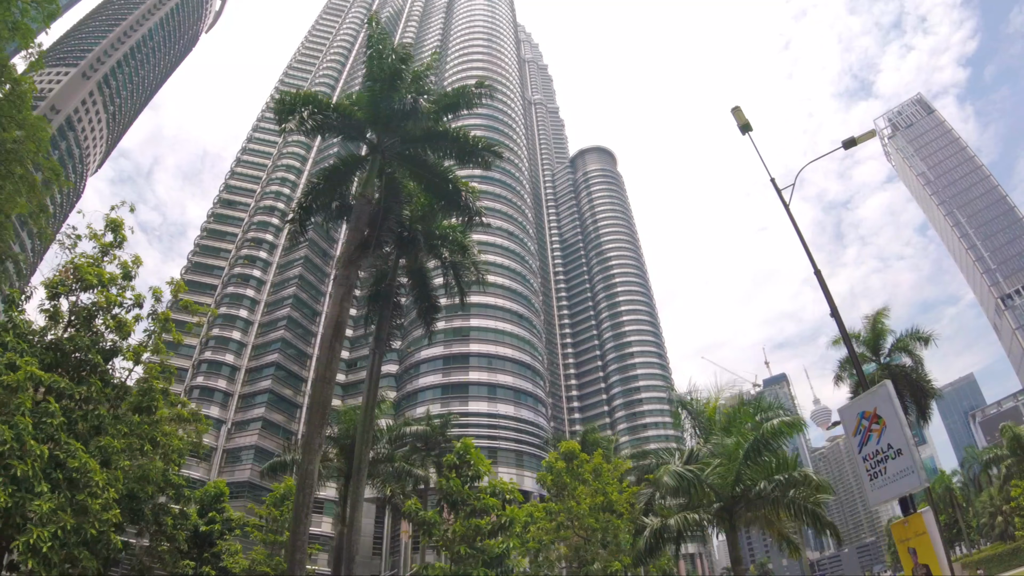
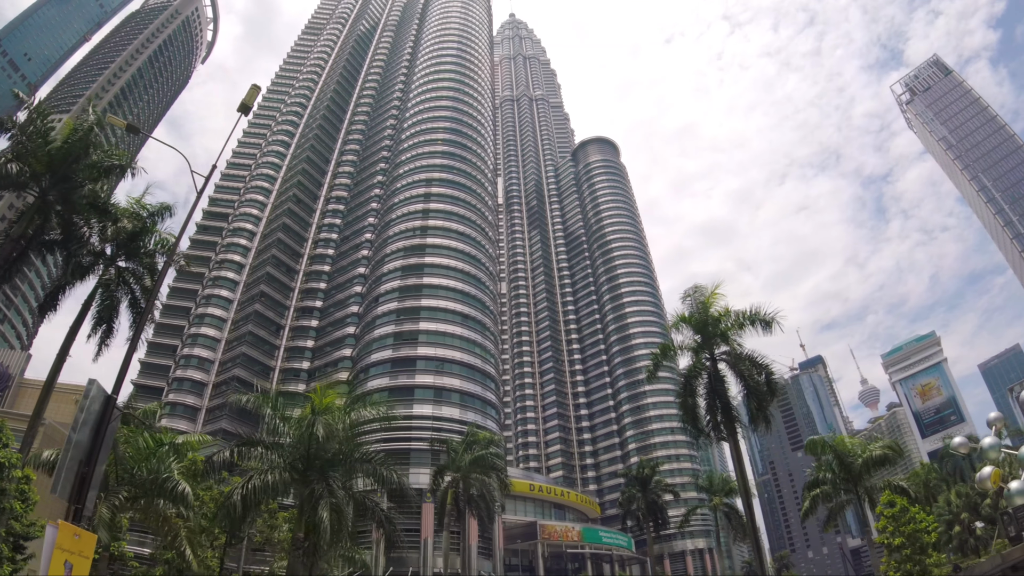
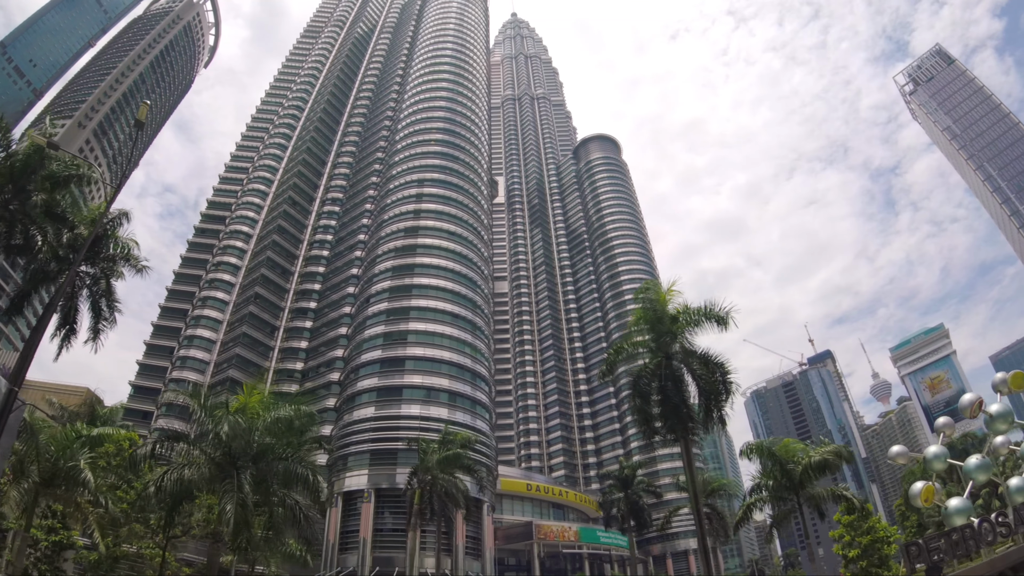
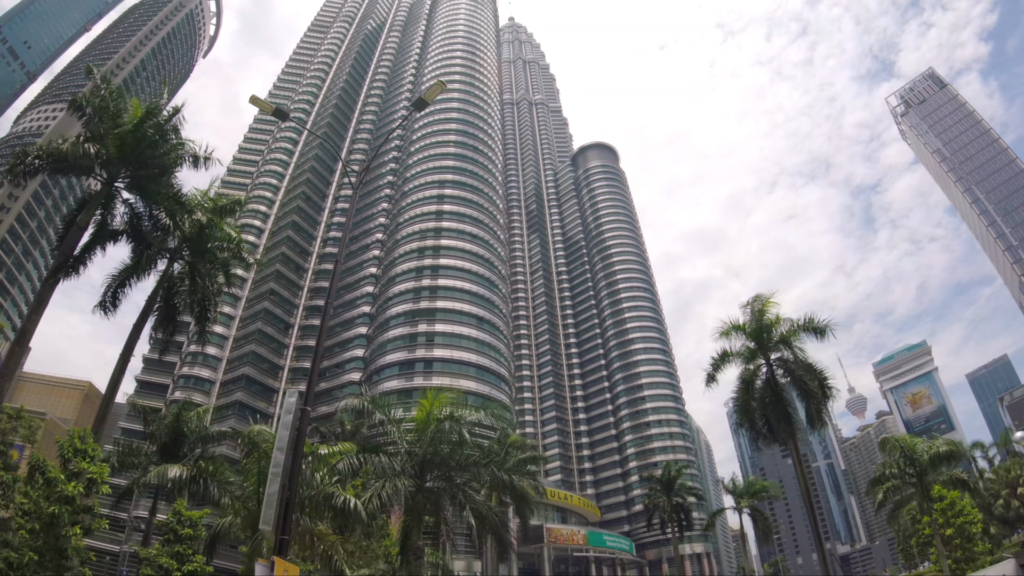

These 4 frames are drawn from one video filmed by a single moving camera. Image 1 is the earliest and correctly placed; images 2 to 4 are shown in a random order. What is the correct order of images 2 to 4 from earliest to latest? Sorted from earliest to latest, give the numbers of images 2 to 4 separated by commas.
4, 2, 3
